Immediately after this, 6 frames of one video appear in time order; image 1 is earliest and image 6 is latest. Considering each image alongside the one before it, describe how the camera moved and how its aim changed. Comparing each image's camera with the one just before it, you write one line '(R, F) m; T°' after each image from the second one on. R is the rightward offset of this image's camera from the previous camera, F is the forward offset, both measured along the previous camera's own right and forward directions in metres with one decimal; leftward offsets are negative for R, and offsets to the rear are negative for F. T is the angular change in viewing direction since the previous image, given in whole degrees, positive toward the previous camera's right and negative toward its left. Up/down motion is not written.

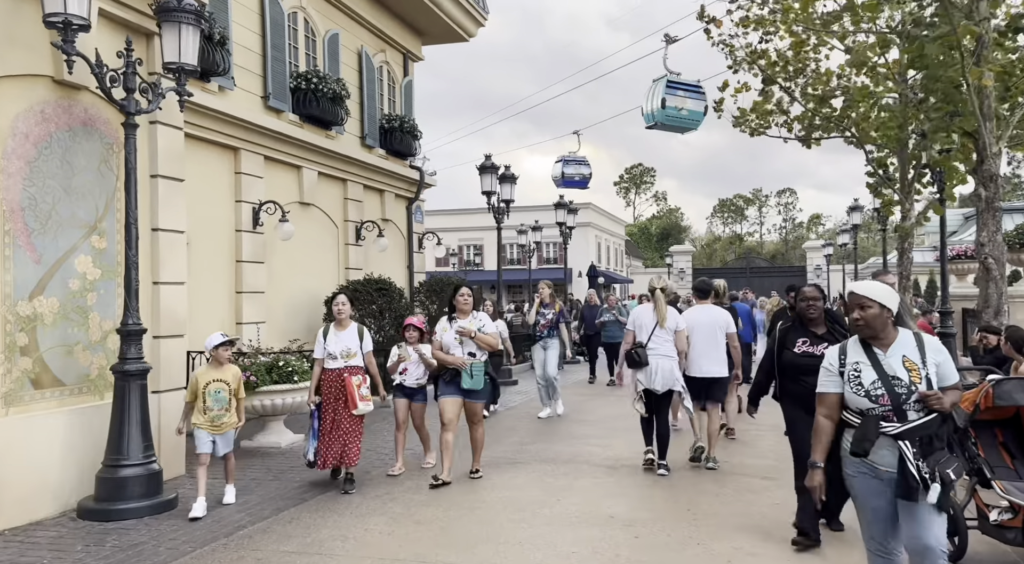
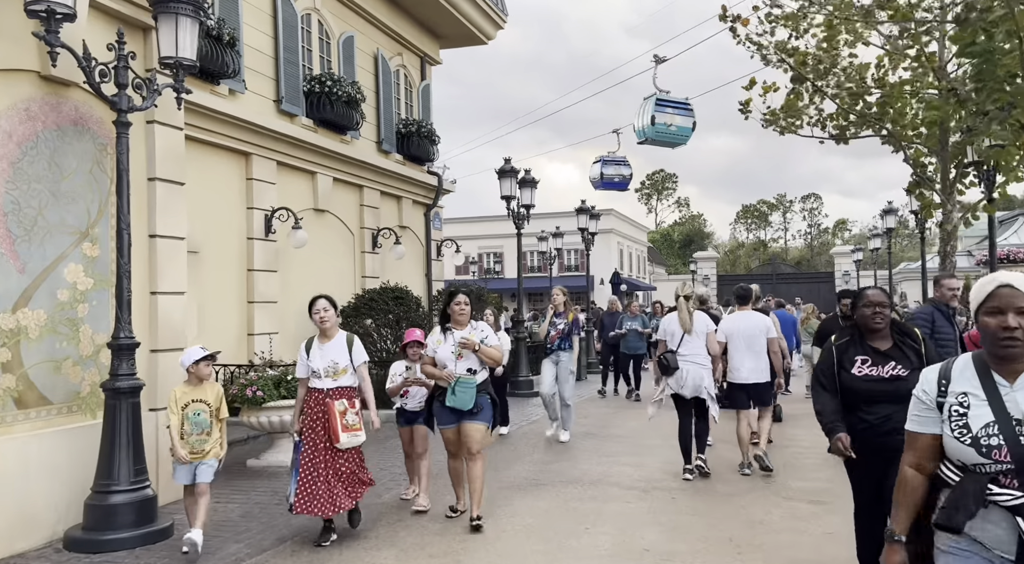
(0.0, +0.5) m; -2°
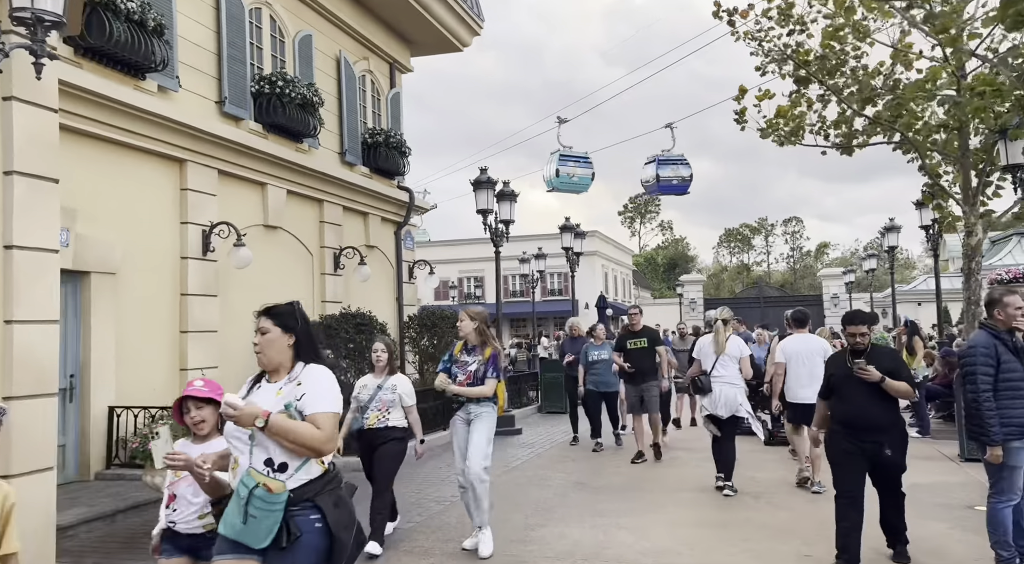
(+0.1, +1.4) m; +1°
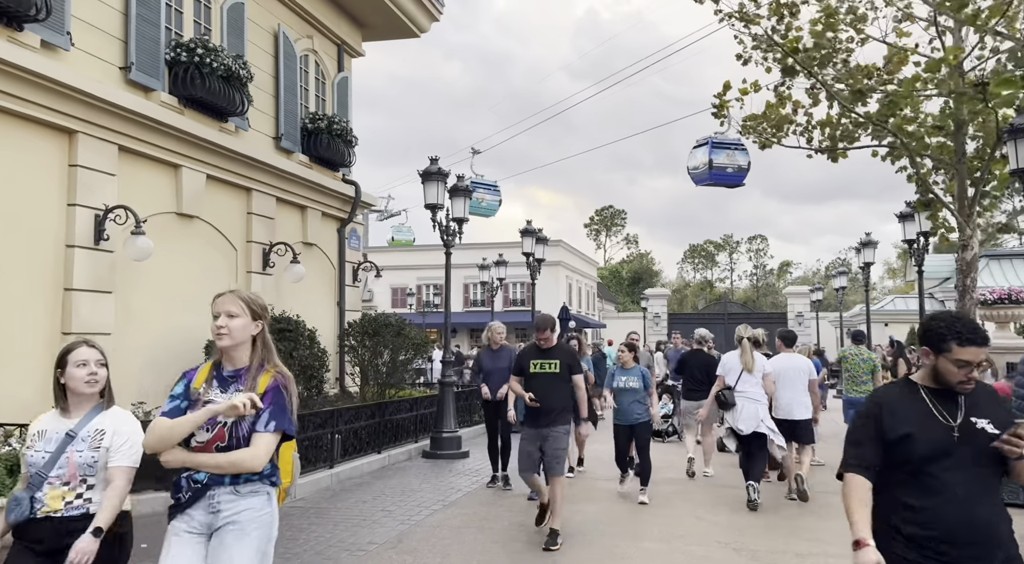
(+0.2, +1.3) m; +3°
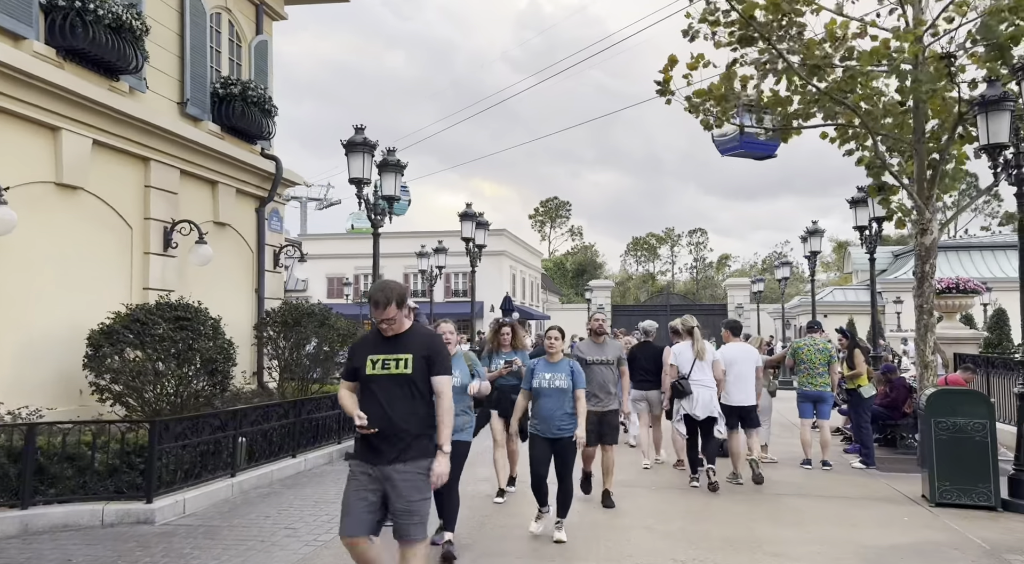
(+0.1, +1.0) m; +4°
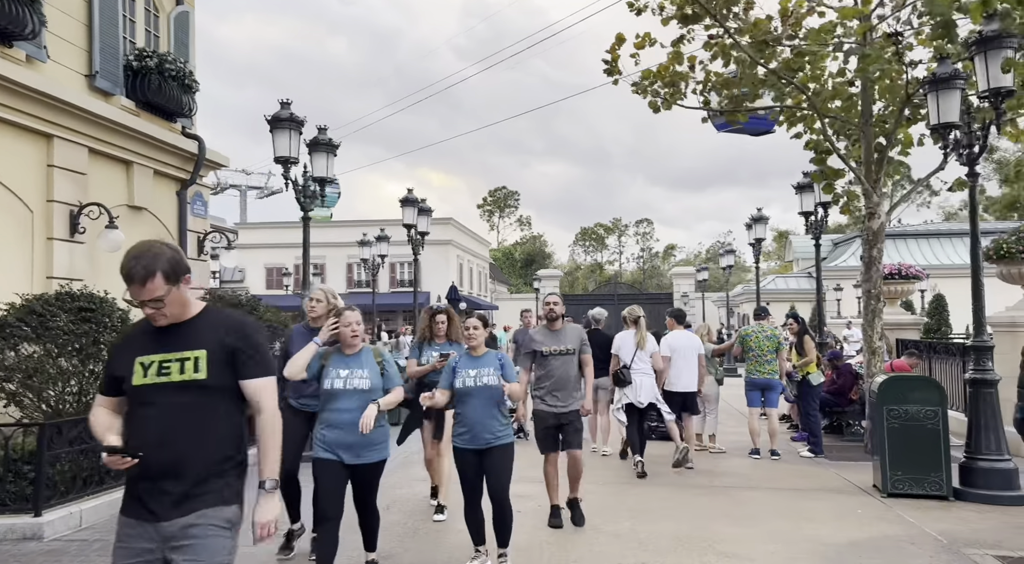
(+0.1, +0.5) m; +4°
